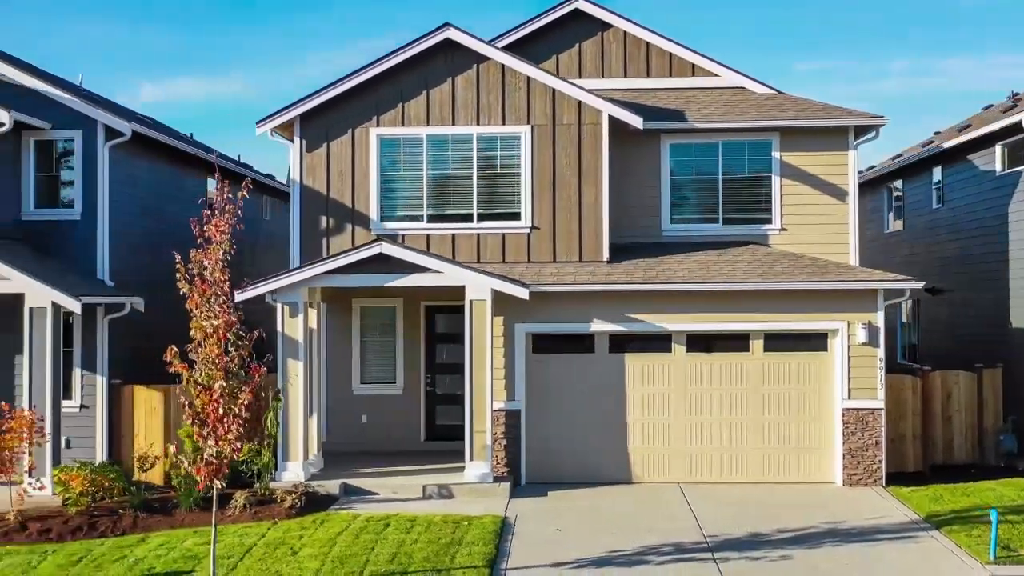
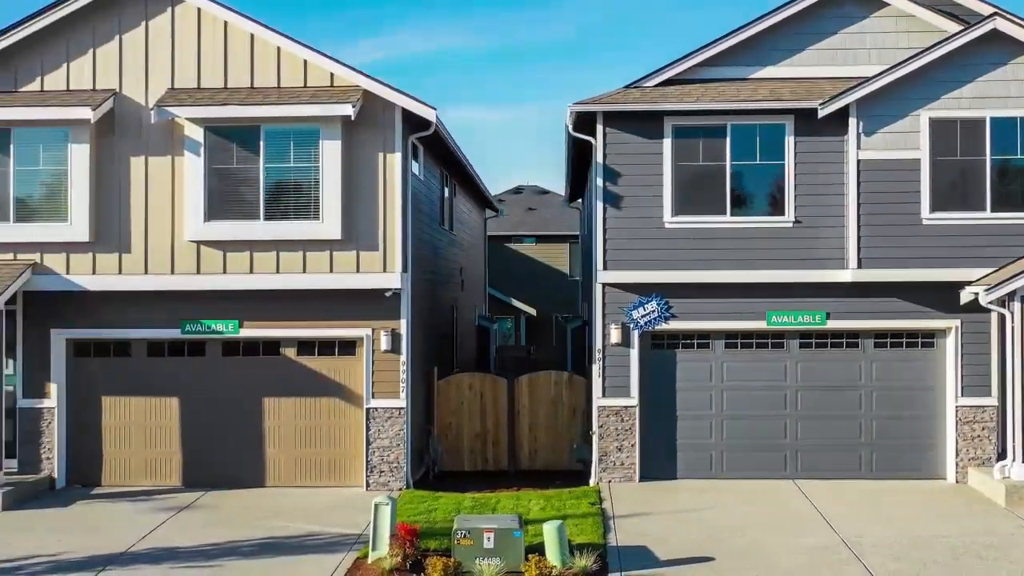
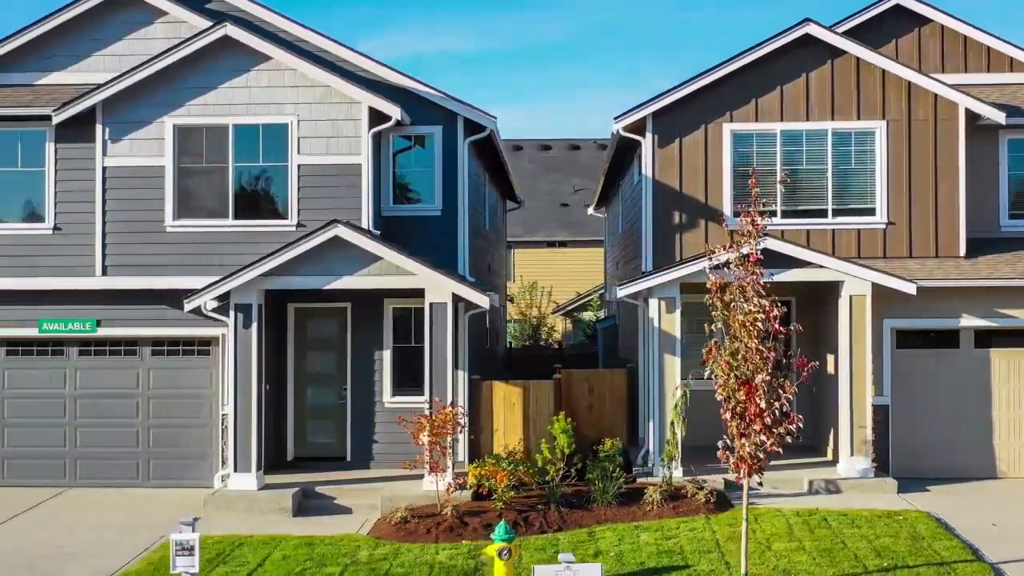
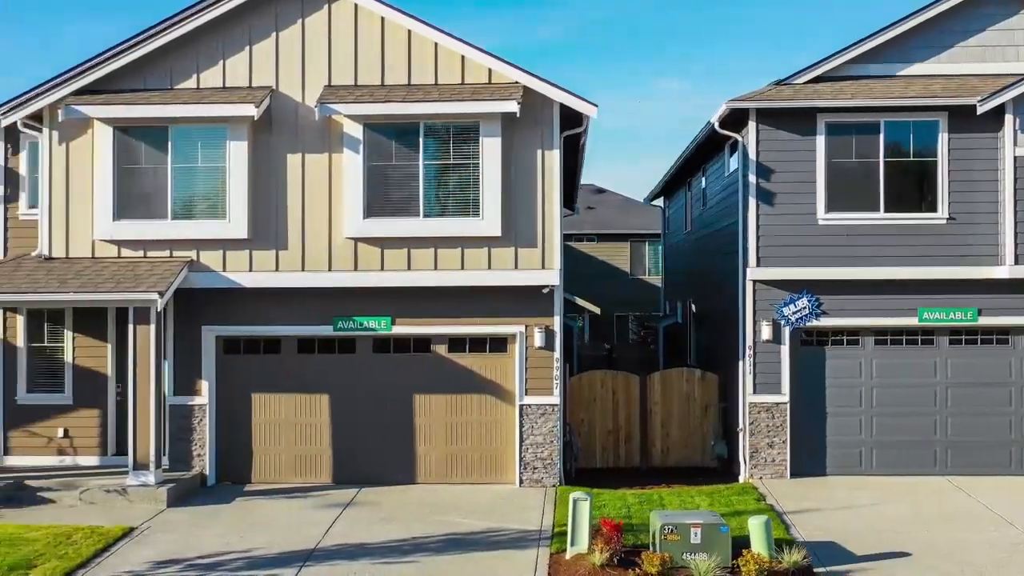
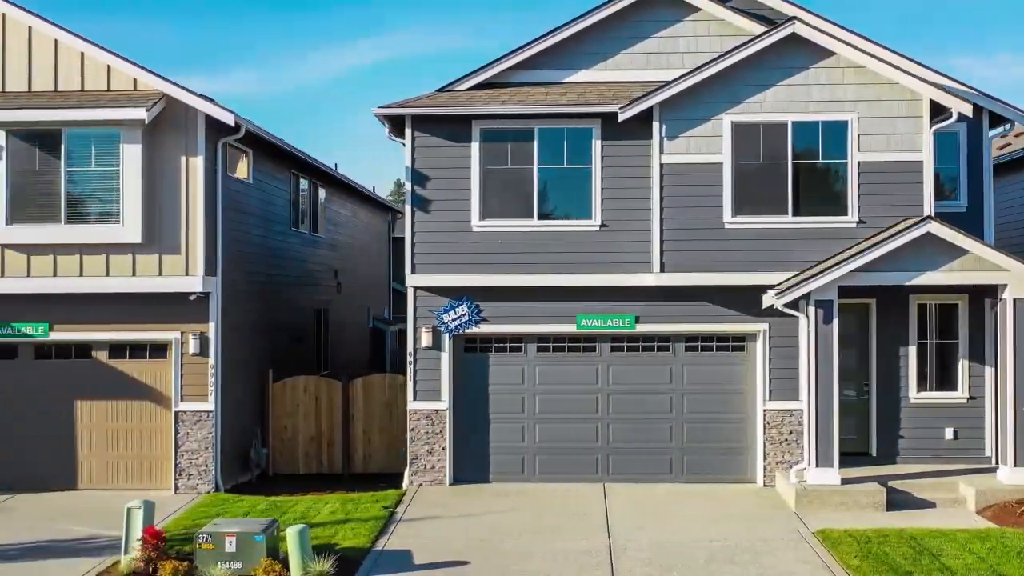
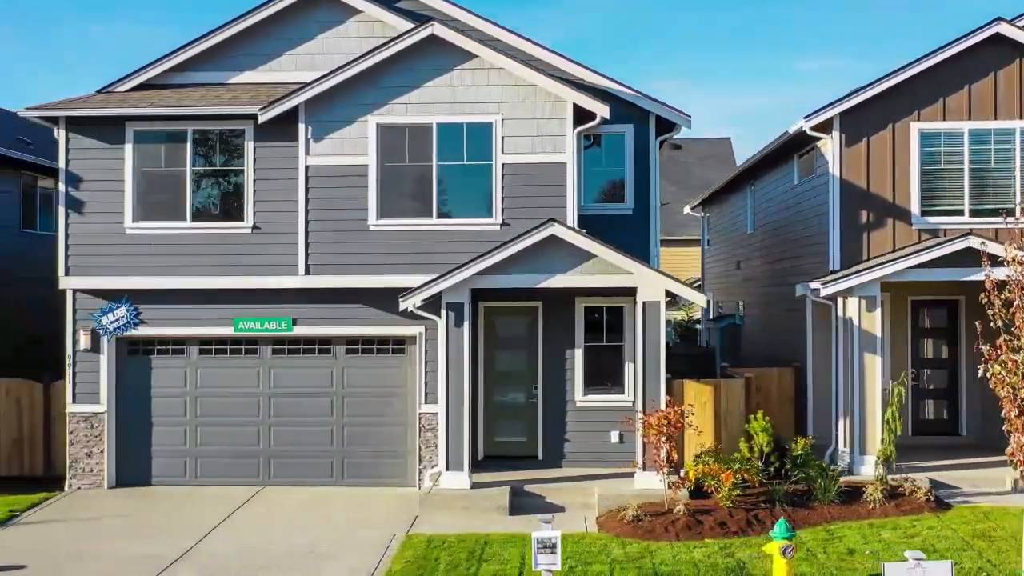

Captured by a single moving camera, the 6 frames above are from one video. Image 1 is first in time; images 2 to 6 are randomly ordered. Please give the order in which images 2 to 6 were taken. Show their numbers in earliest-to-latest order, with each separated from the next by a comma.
3, 6, 5, 2, 4
